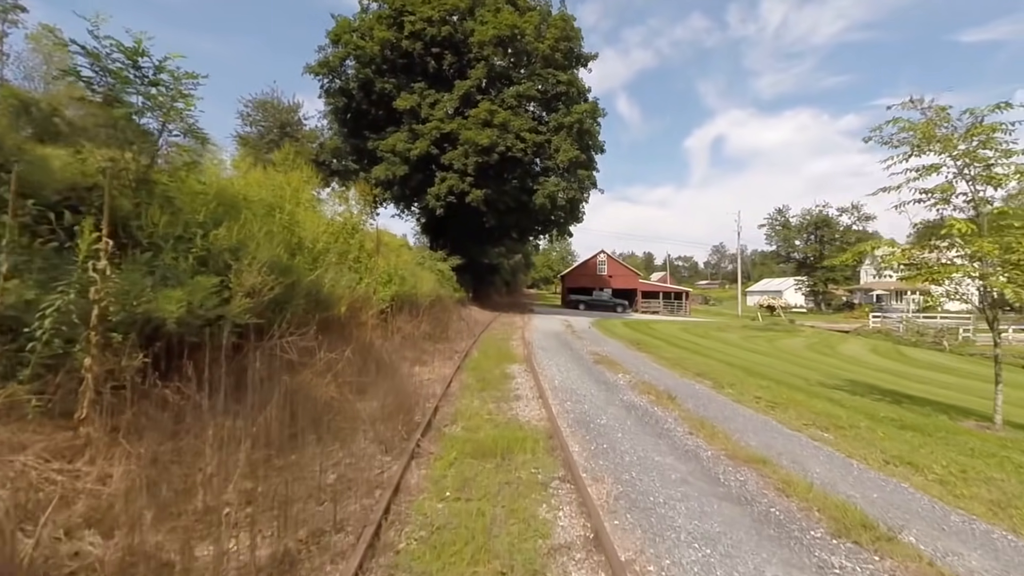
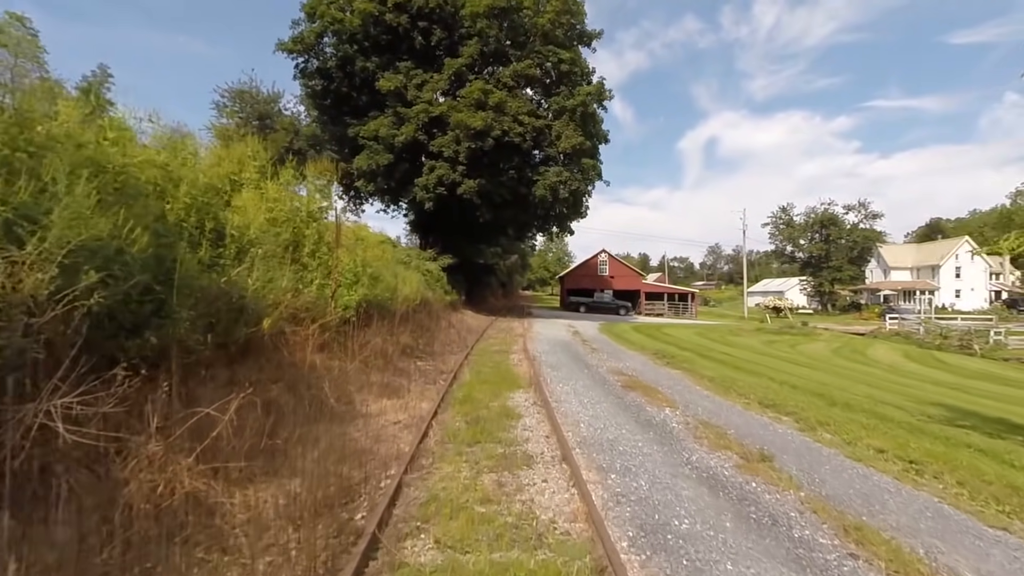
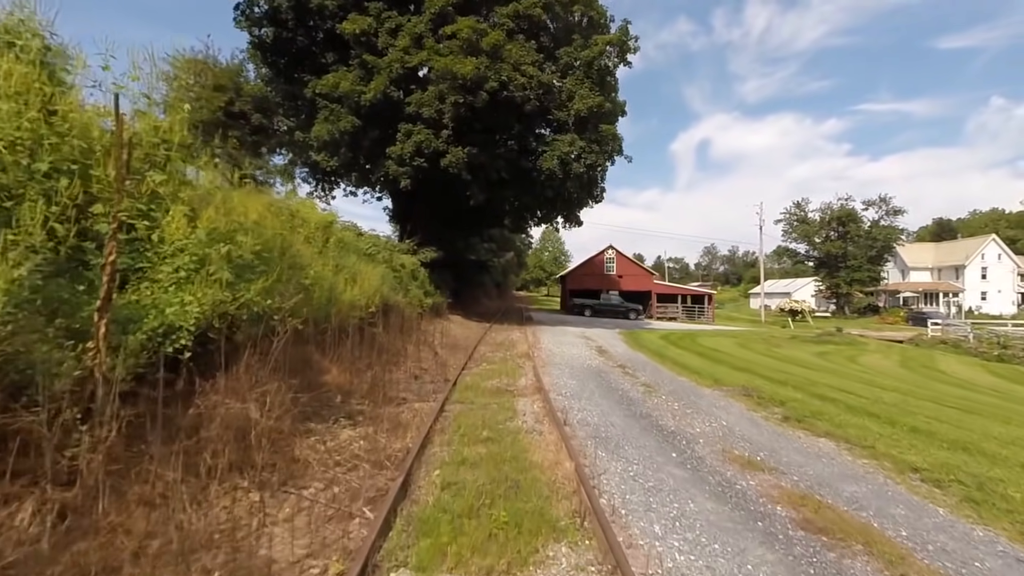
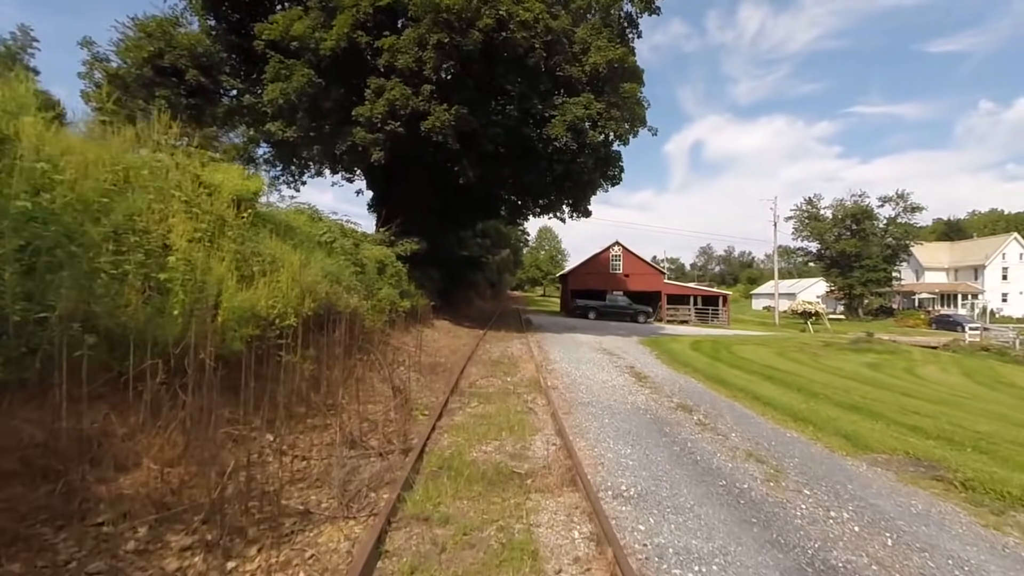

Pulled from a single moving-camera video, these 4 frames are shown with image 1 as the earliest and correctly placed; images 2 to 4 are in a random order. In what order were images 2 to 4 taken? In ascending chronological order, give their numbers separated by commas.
2, 3, 4
